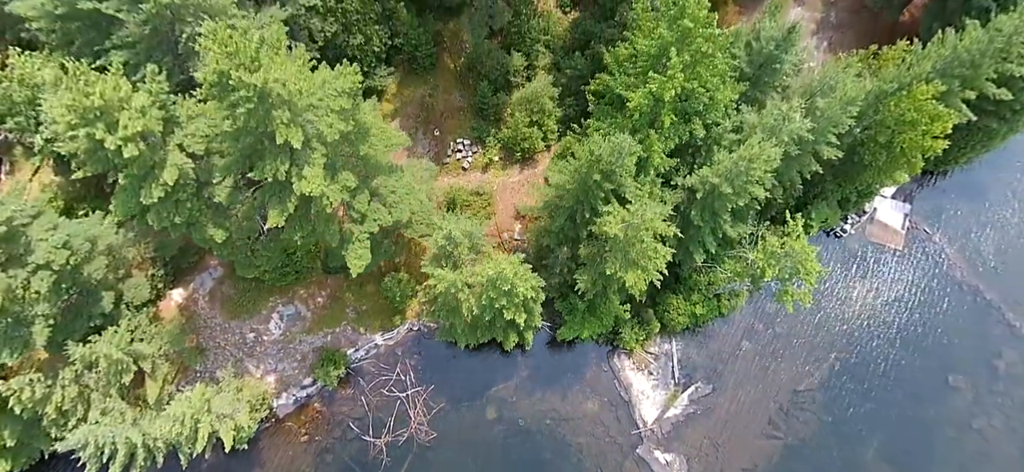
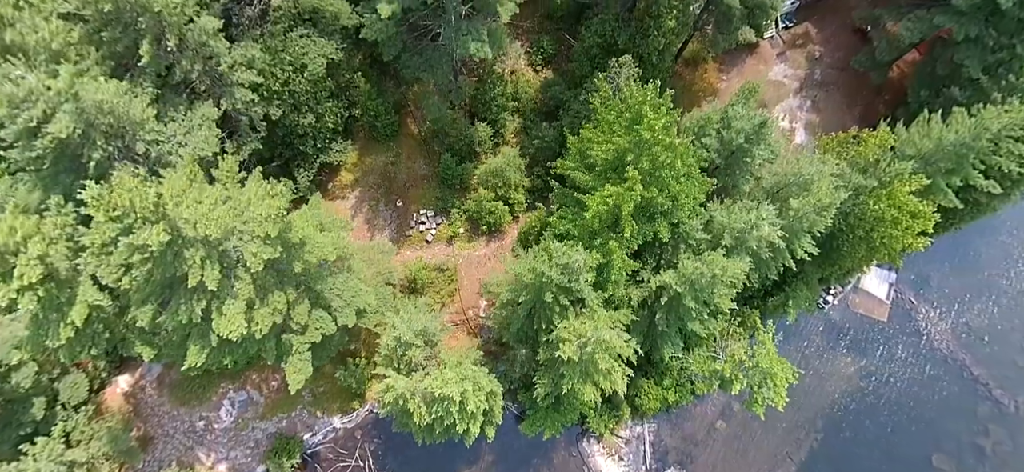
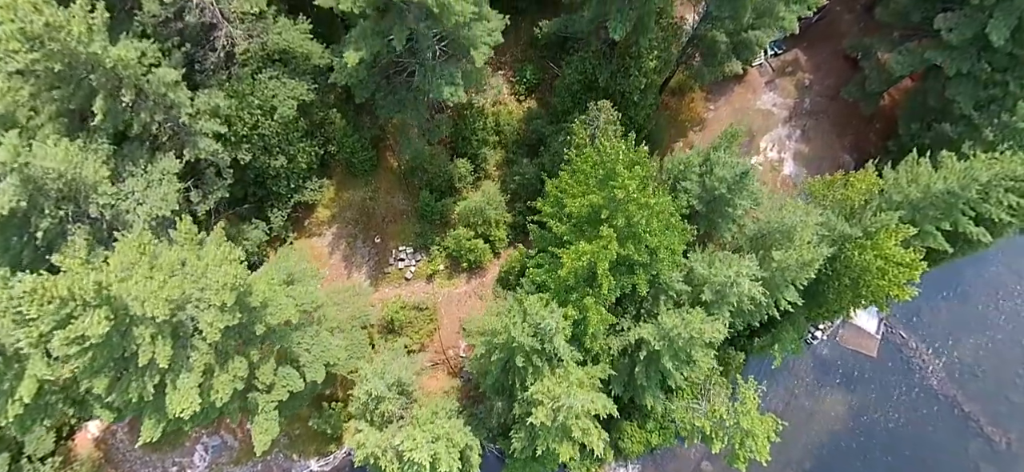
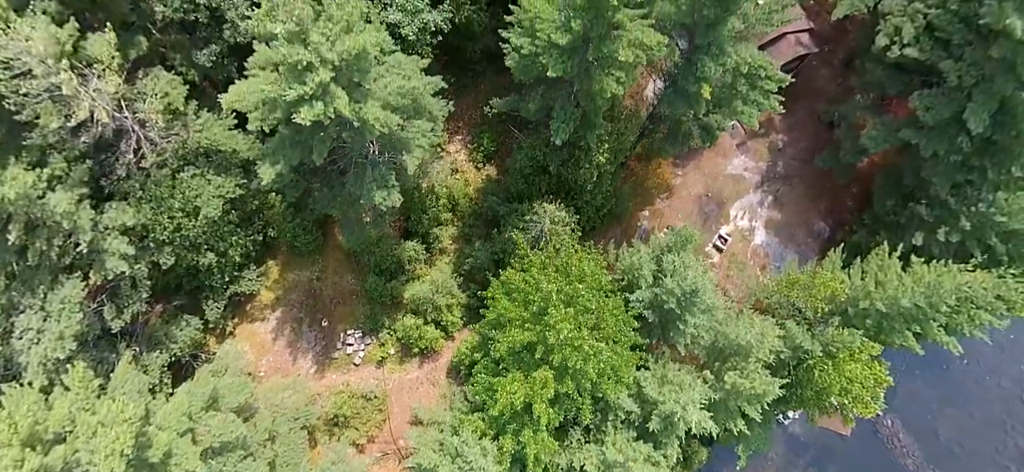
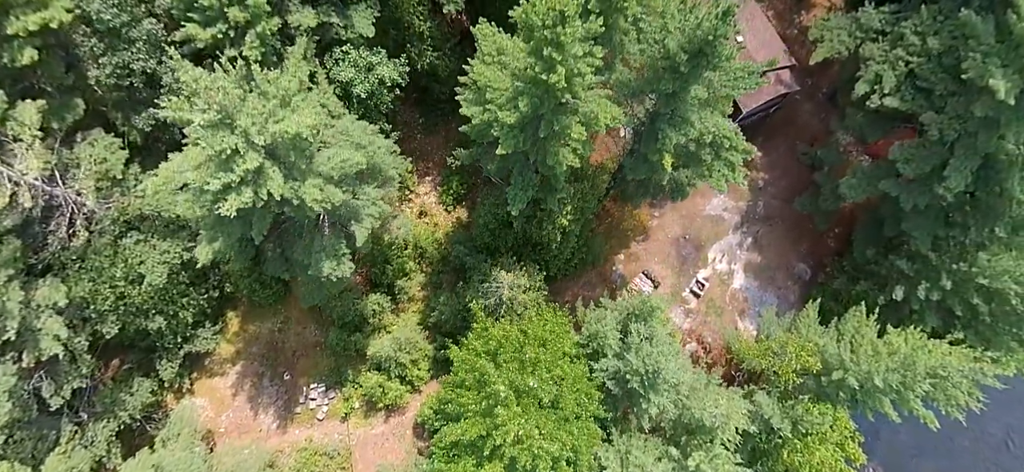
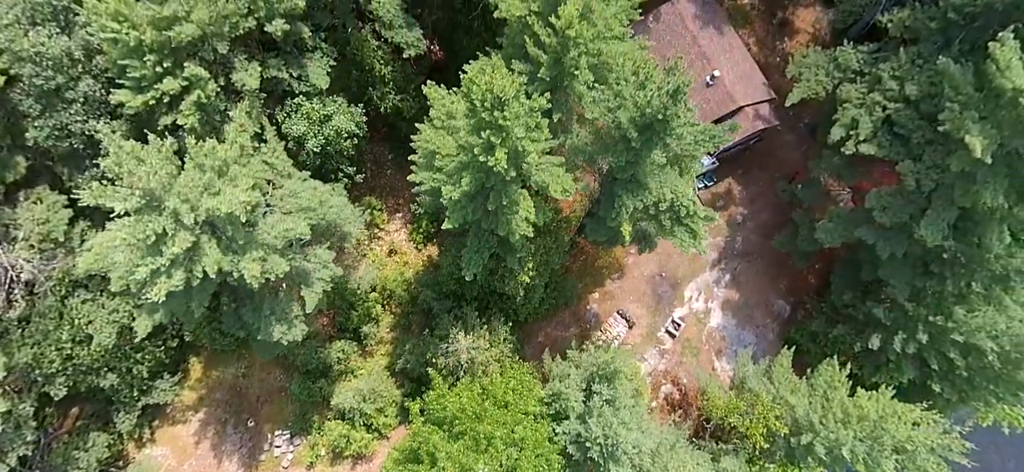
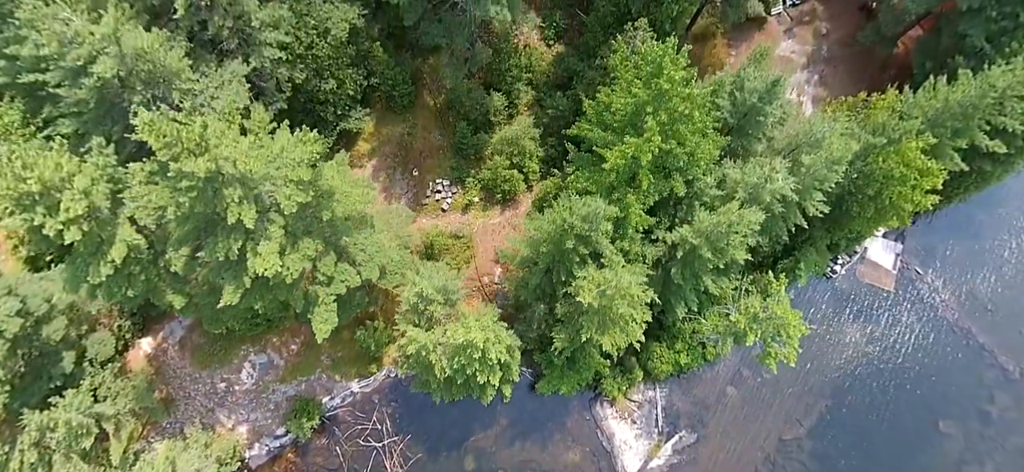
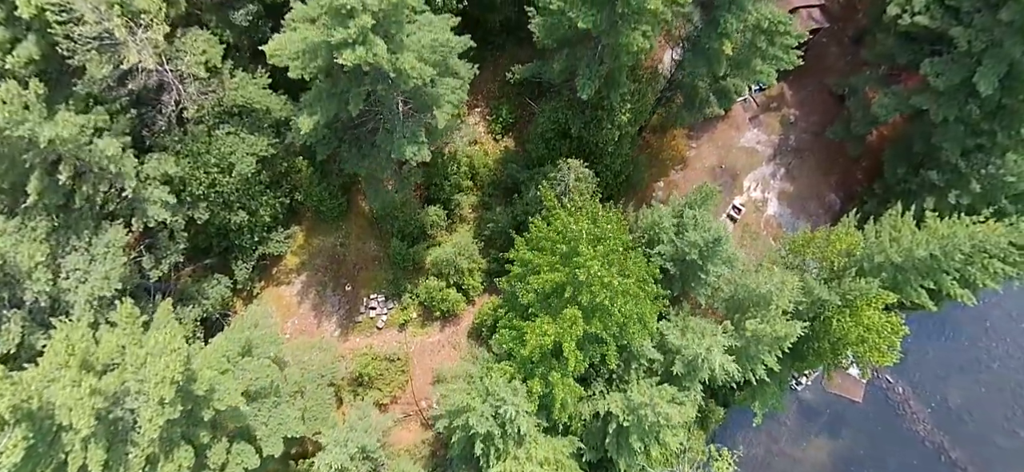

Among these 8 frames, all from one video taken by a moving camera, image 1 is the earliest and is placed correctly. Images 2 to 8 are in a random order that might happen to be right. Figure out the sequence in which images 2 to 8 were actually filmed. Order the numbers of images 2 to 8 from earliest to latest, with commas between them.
7, 2, 3, 8, 4, 5, 6
